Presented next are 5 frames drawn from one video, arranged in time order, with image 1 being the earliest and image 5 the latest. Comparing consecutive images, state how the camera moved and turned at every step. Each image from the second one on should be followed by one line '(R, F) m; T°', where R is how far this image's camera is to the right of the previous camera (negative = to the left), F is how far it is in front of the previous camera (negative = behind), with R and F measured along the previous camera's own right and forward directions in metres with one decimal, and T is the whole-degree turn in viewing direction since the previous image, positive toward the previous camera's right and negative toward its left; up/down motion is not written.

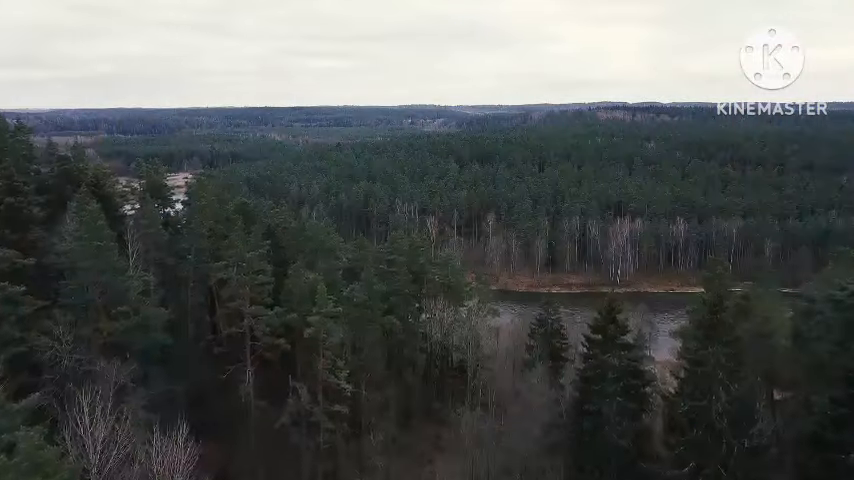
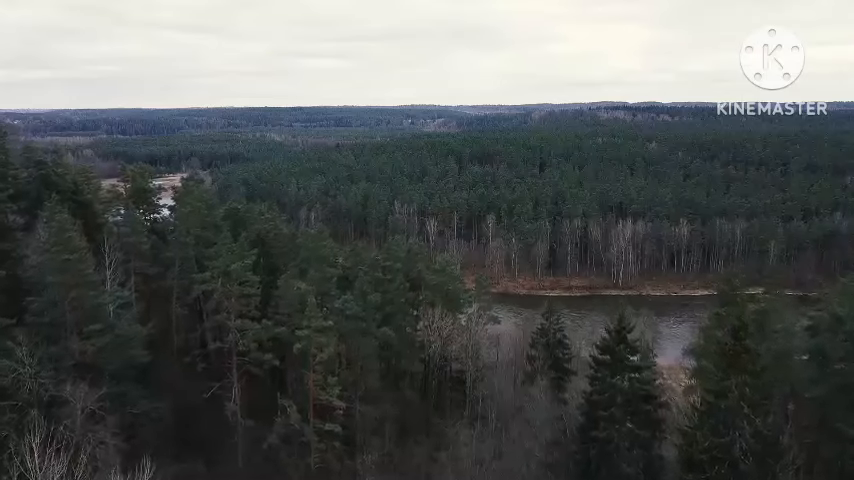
(+0.1, +1.1) m; 0°
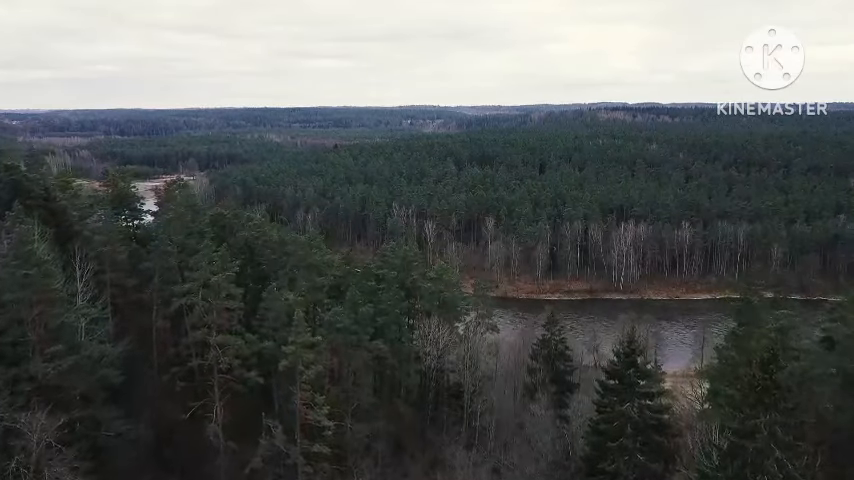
(+0.1, +1.2) m; 0°
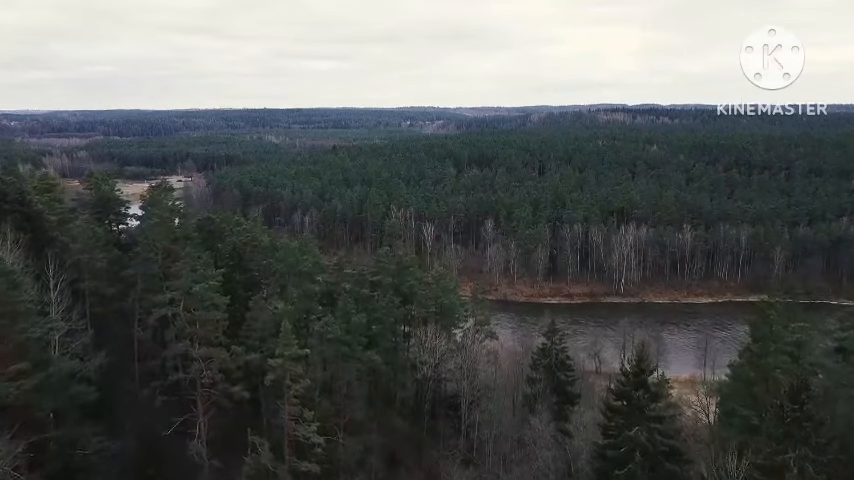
(+0.1, +0.9) m; 0°
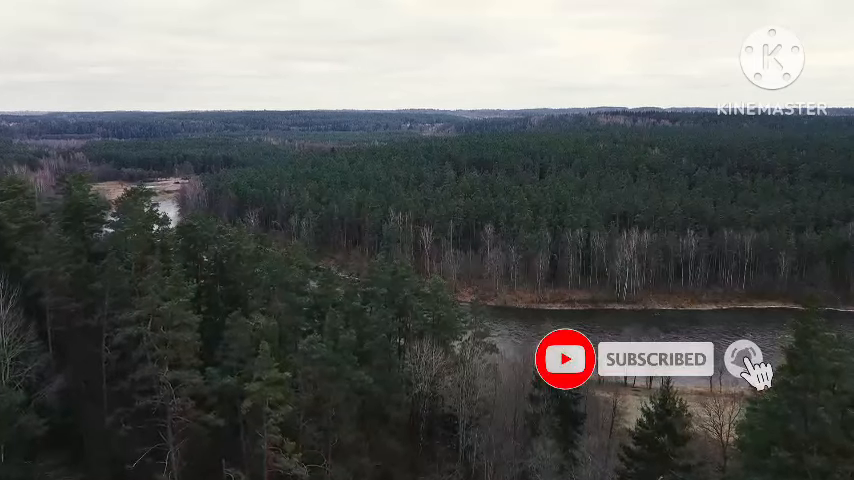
(+0.1, +1.6) m; 0°
